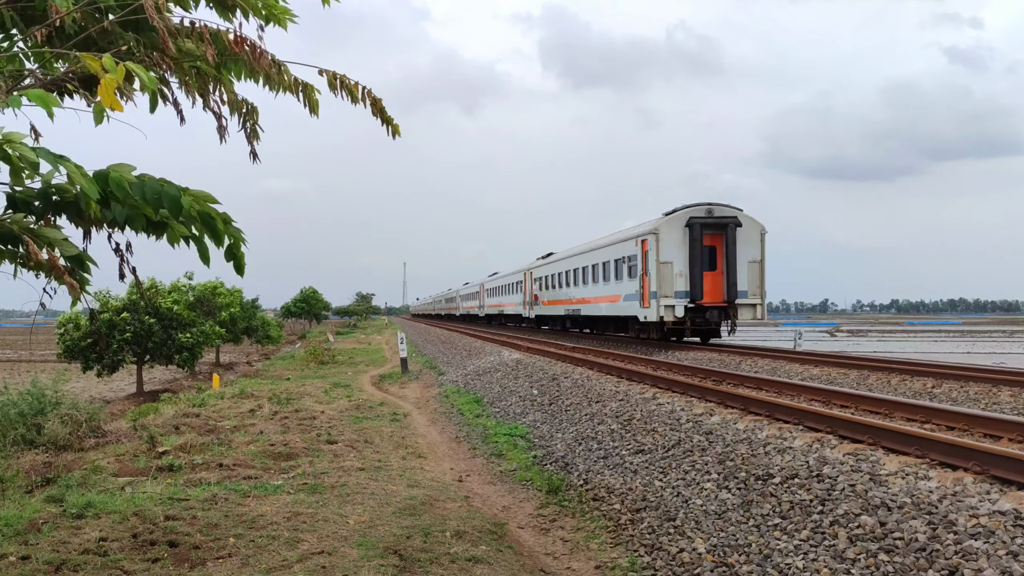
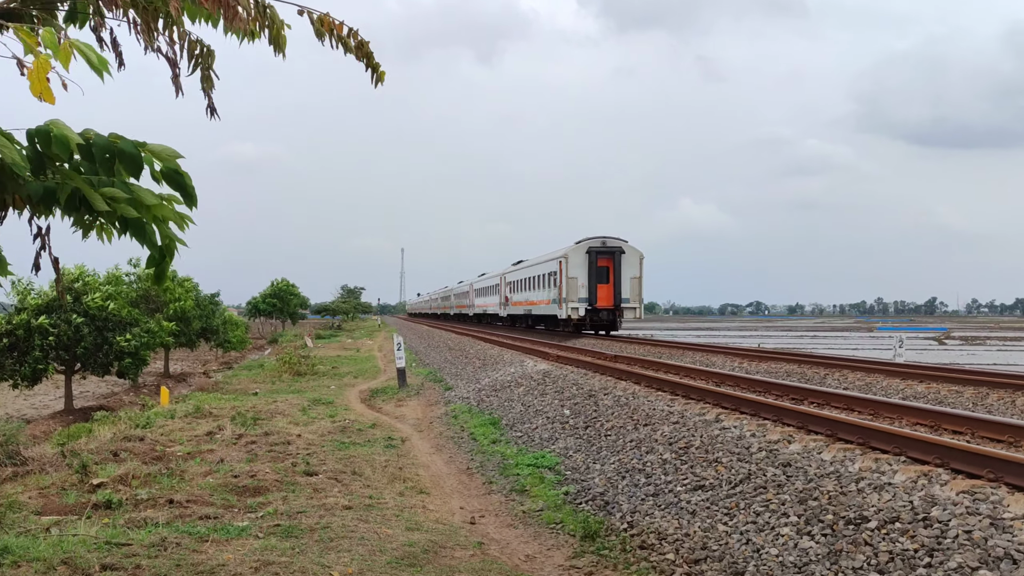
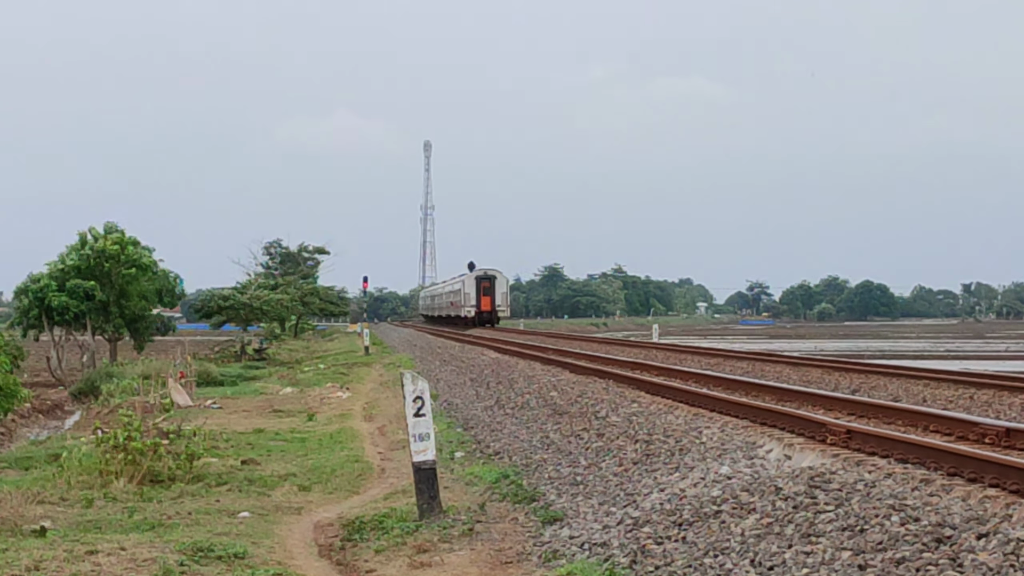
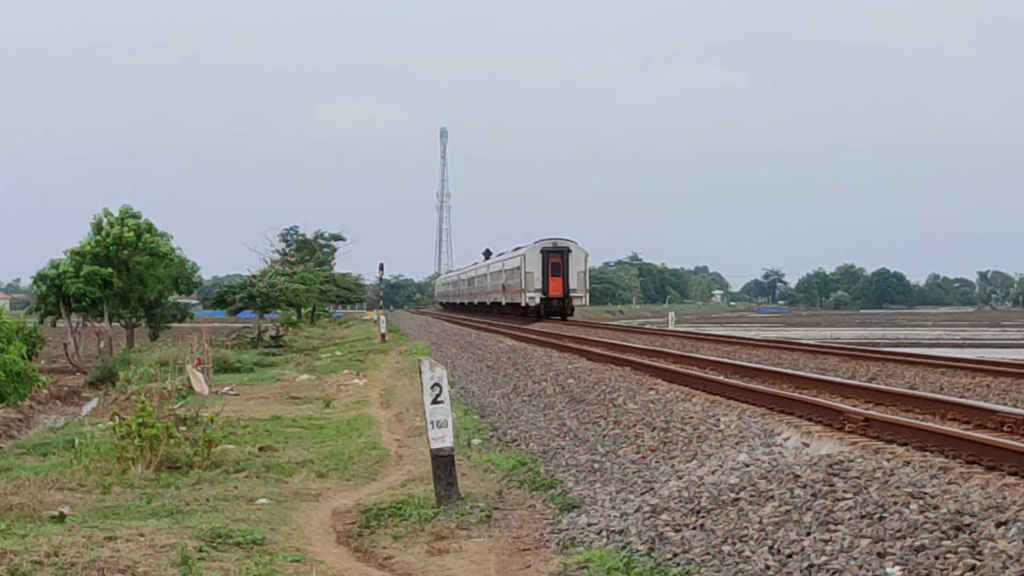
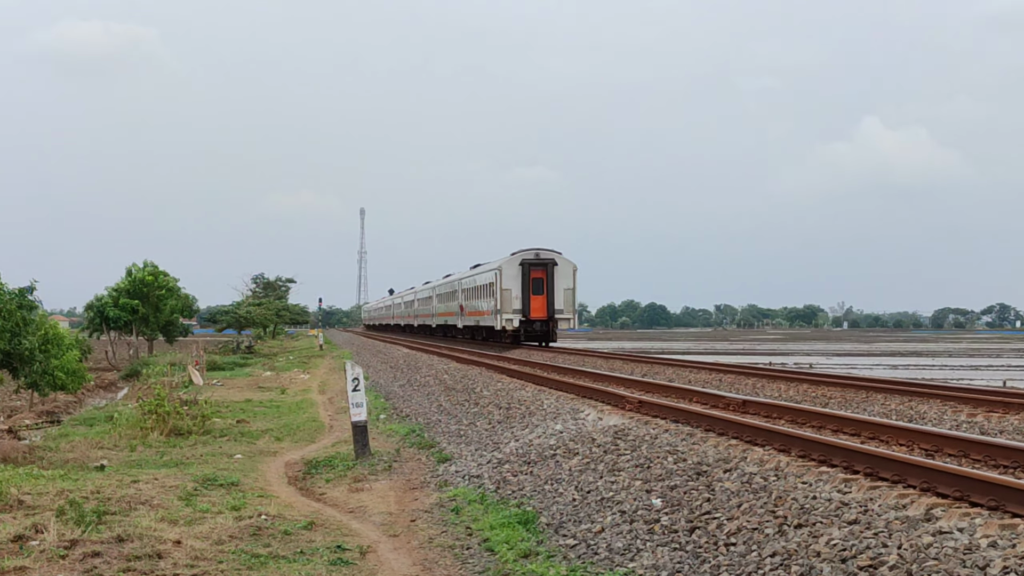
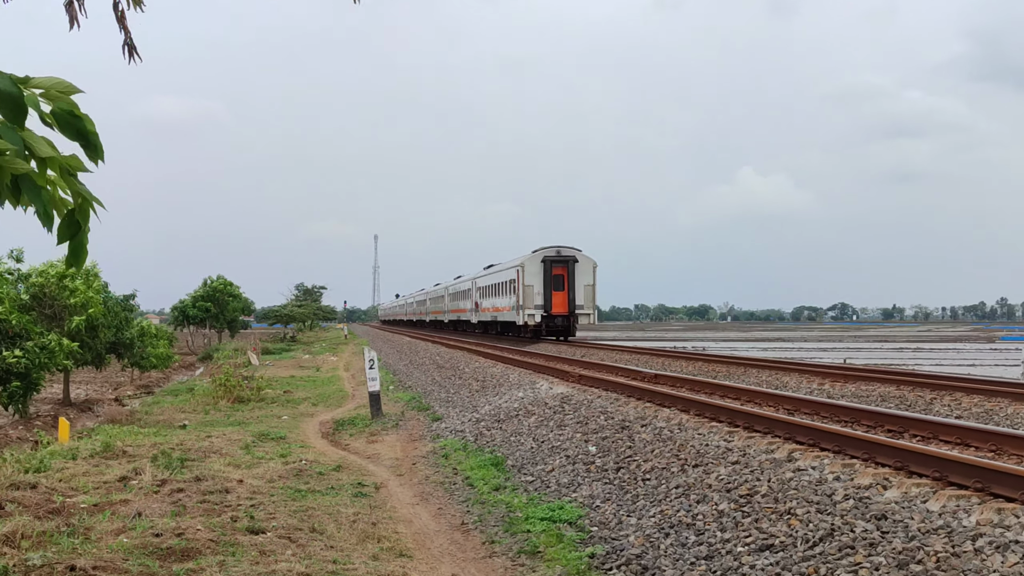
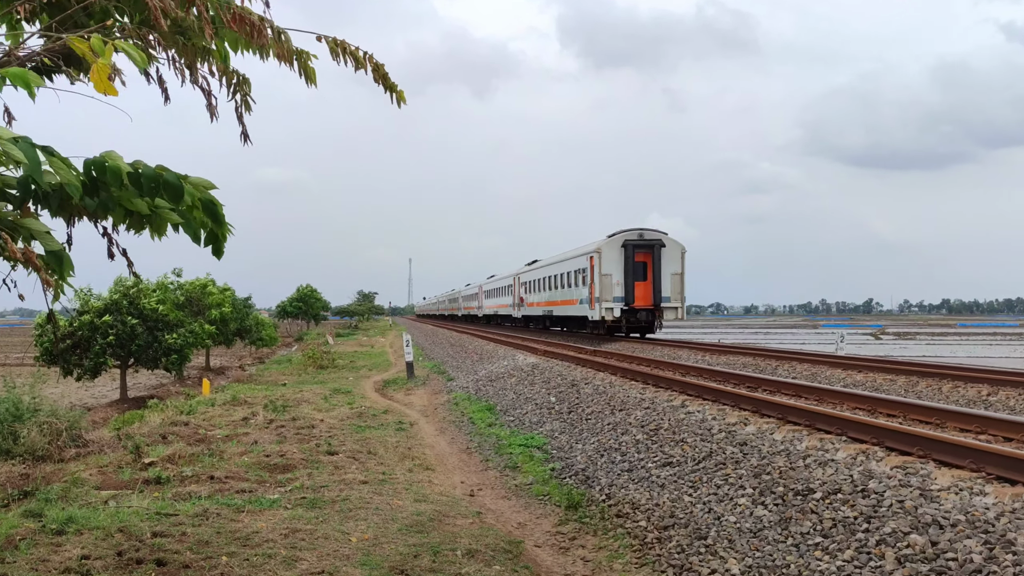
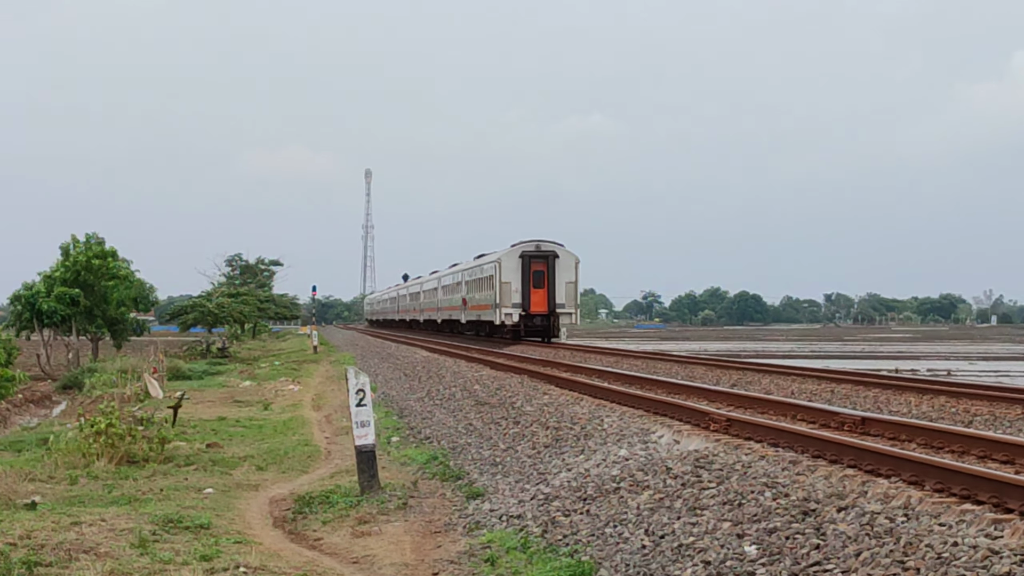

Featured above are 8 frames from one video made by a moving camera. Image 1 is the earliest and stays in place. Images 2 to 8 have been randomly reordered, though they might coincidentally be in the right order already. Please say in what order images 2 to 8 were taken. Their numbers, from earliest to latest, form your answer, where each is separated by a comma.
7, 2, 6, 5, 8, 4, 3
